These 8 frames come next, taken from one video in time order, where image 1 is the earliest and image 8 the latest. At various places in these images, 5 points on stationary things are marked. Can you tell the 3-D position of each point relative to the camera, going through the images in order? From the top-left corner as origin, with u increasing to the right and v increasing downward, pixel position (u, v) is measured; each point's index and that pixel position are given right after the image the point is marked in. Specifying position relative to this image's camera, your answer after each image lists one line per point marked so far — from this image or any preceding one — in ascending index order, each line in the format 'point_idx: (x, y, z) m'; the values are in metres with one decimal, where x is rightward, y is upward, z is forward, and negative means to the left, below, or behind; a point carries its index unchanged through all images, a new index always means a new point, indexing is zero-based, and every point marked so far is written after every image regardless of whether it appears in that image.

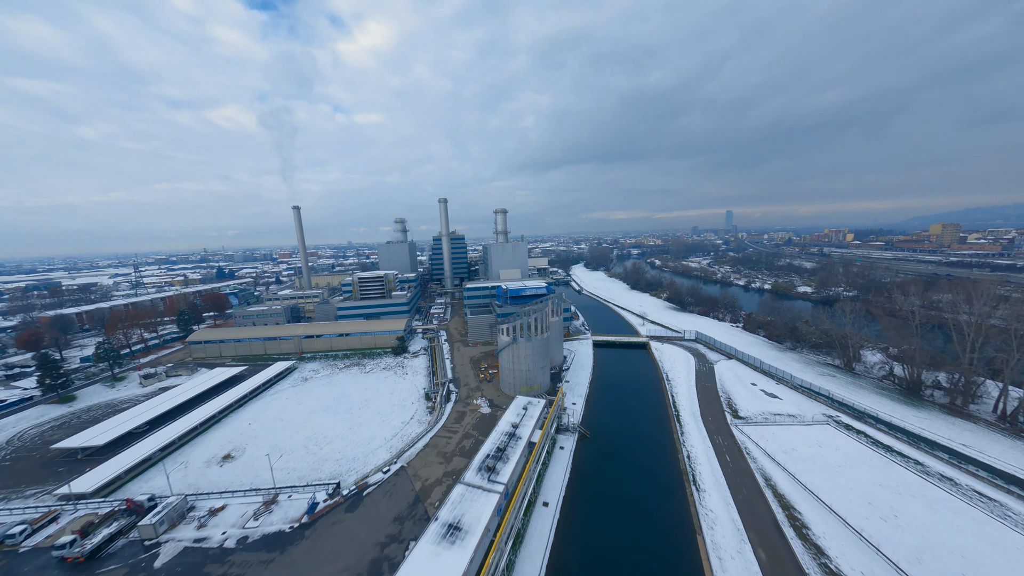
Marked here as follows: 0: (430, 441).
0: (-3.4, -6.3, +19.9) m
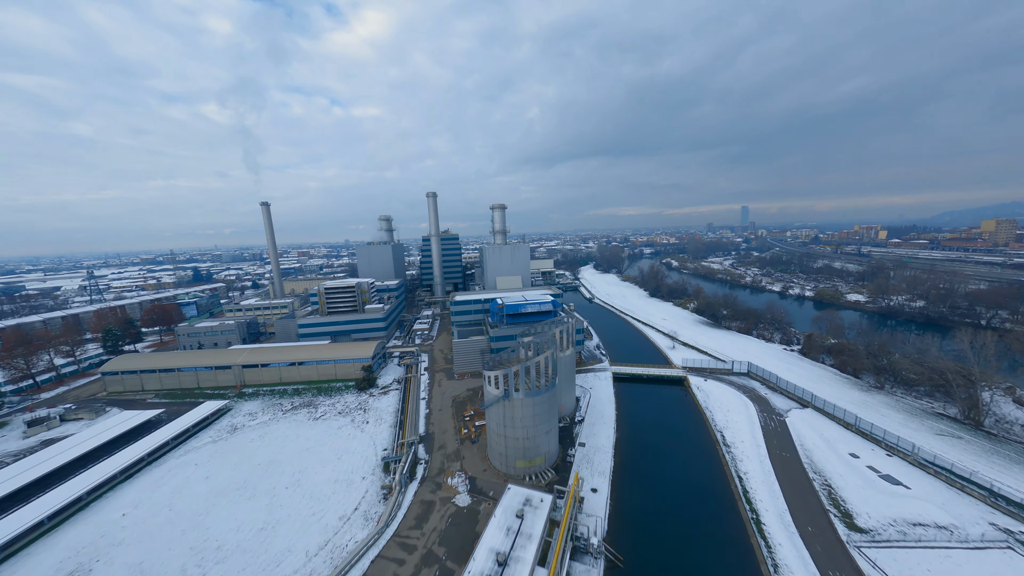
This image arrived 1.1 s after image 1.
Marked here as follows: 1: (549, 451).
0: (-3.7, -7.4, +12.6) m
1: (+1.3, -5.8, +17.3) m
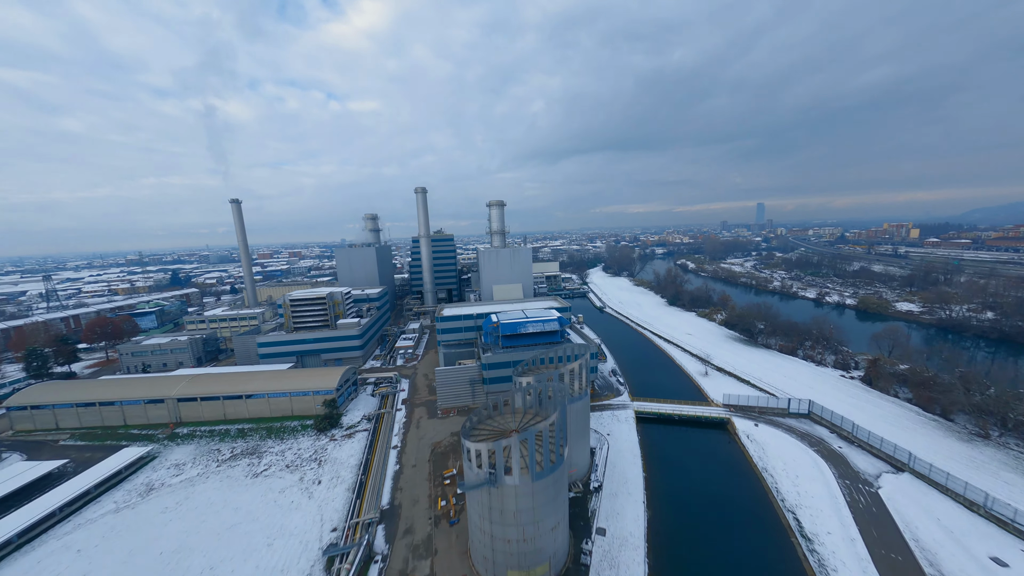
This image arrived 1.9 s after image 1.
0: (-4.0, -8.1, +7.5) m
1: (+1.1, -6.6, +12.1) m
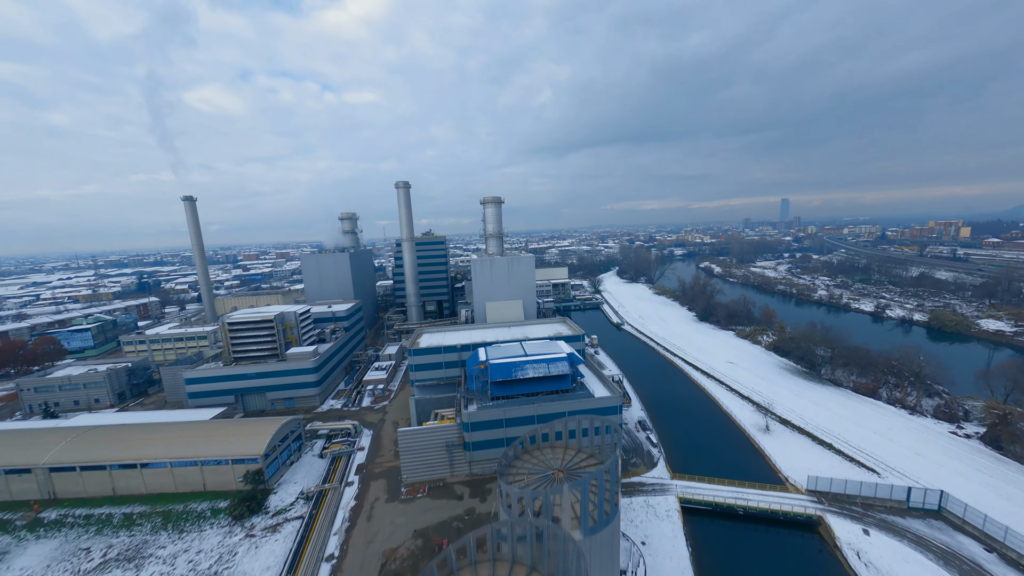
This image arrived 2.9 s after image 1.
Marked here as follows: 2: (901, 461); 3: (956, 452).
0: (-4.5, -9.2, +1.3) m
1: (+0.7, -7.7, +5.9) m
2: (+13.1, -5.7, +16.4) m
3: (+15.7, -5.6, +17.1) m
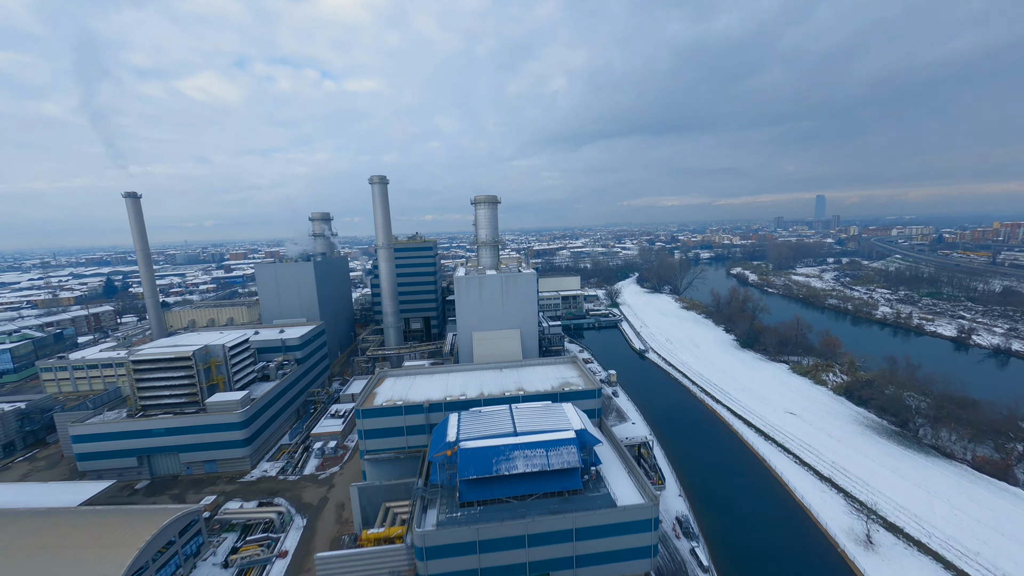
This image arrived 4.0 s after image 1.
0: (-5.4, -10.6, -4.3) m
1: (-0.2, -9.0, +0.1) m
2: (+12.6, -7.0, +10.3) m
3: (+15.2, -7.0, +10.9) m
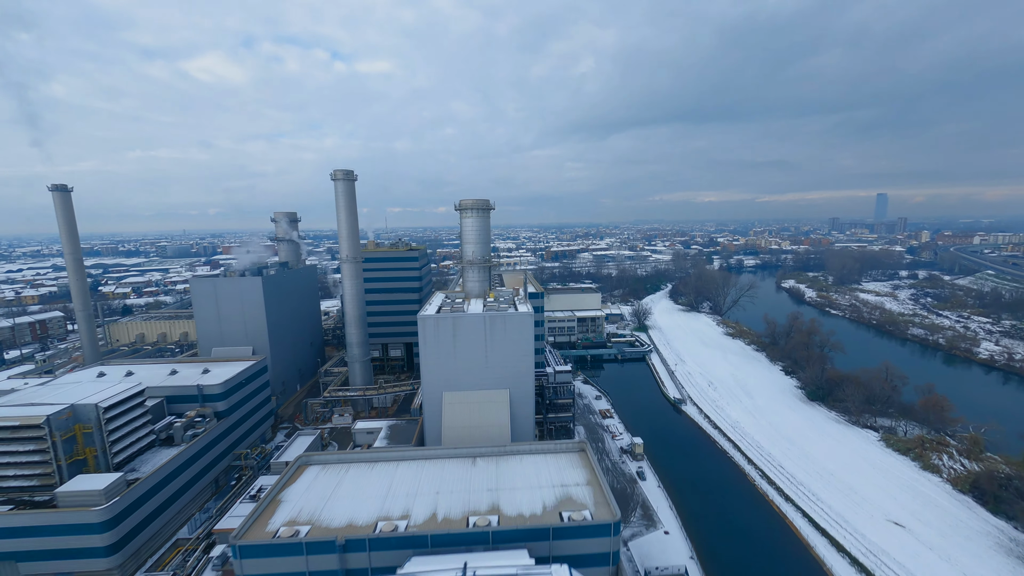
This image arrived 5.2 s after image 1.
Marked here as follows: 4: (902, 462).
0: (-7.3, -12.3, -9.5) m
1: (-1.8, -10.8, -5.4) m
2: (+11.5, -8.9, +4.0) m
3: (+14.1, -8.9, +4.5) m
4: (+13.7, -6.0, +17.1) m
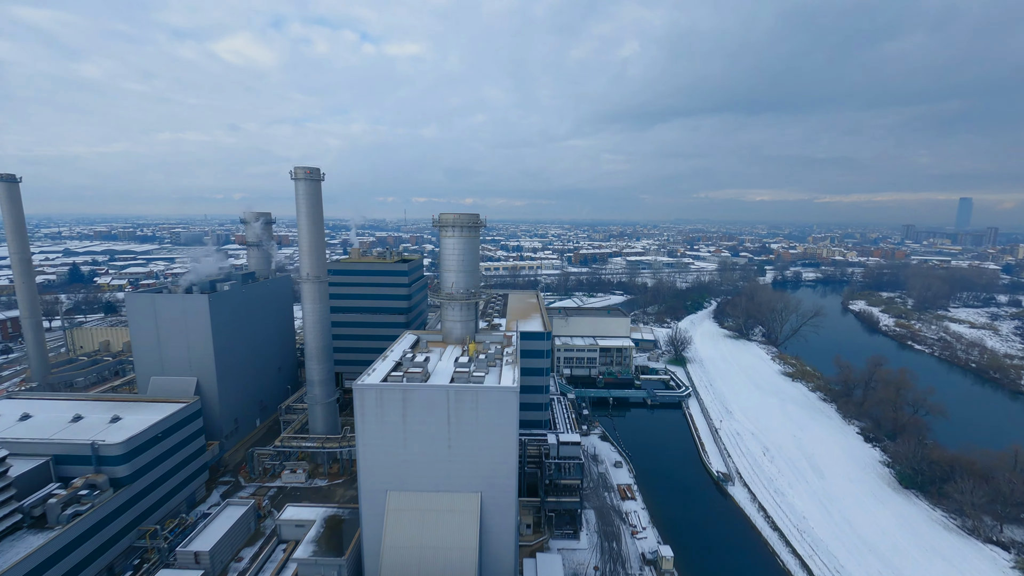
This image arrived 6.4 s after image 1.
0: (-9.9, -13.7, -13.0) m
1: (-4.1, -12.4, -9.4) m
2: (+10.0, -10.8, -1.0) m
3: (+12.6, -11.0, -0.7) m
4: (+13.2, -7.7, +11.9) m
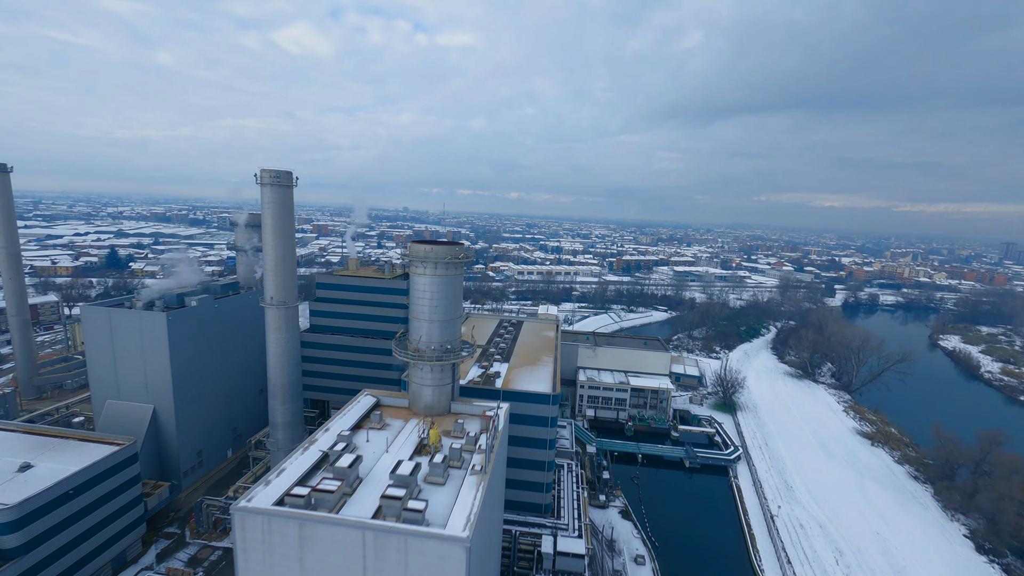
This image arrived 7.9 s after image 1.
0: (-13.3, -14.7, -15.0) m
1: (-7.0, -13.6, -12.0) m
2: (+7.8, -12.7, -4.9) m
3: (+10.5, -12.9, -4.9) m
4: (+12.4, -9.5, +7.5) m
